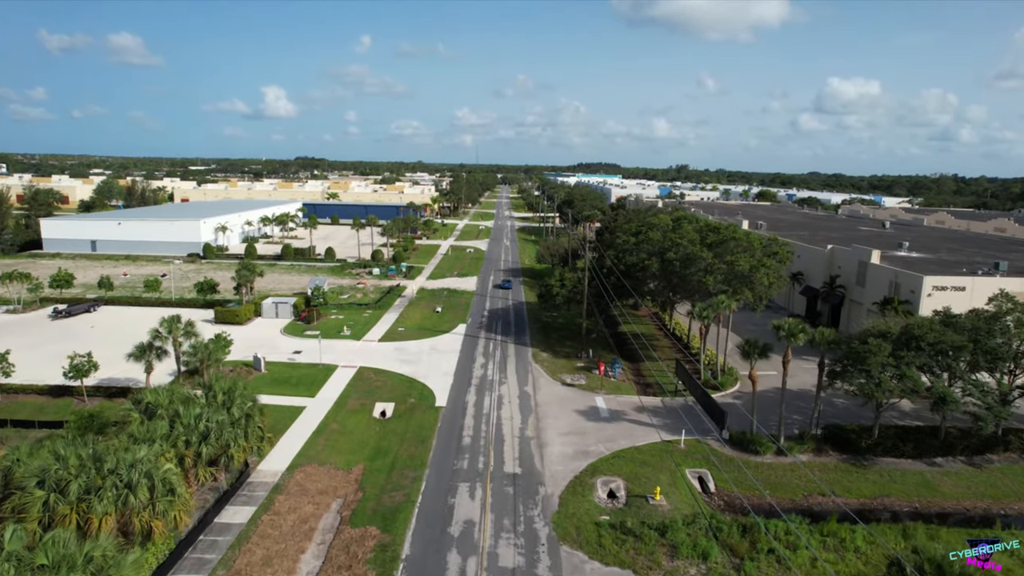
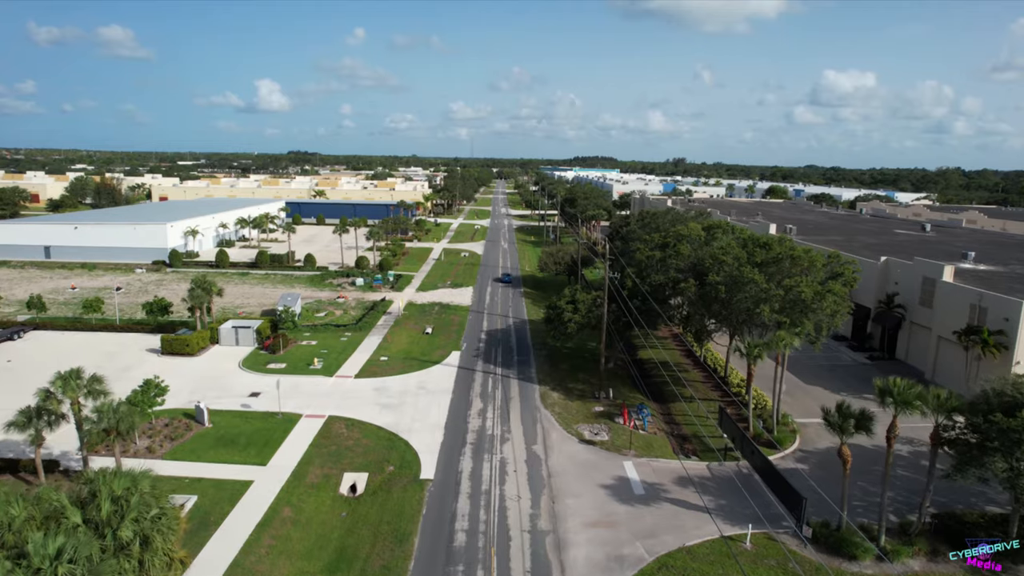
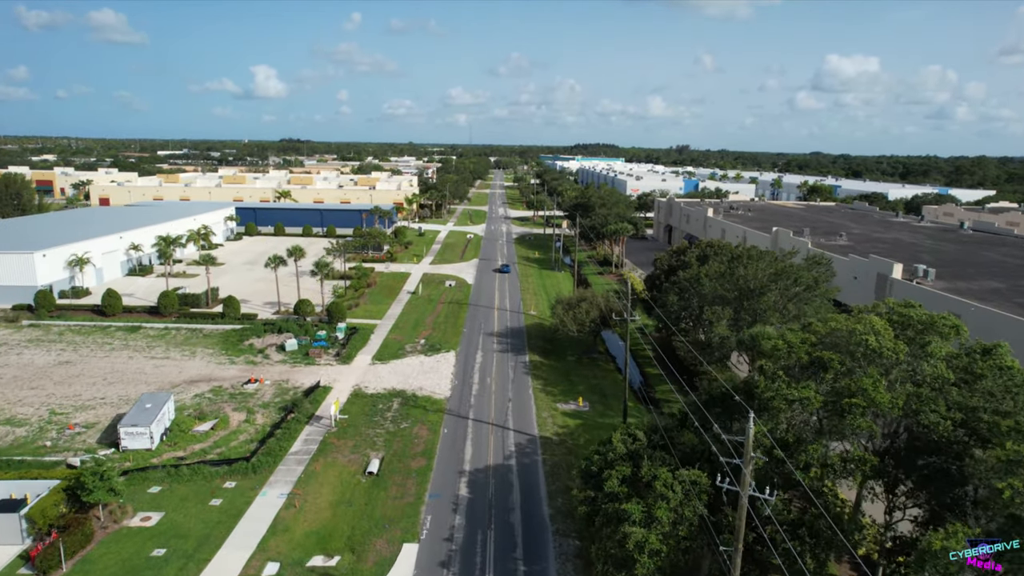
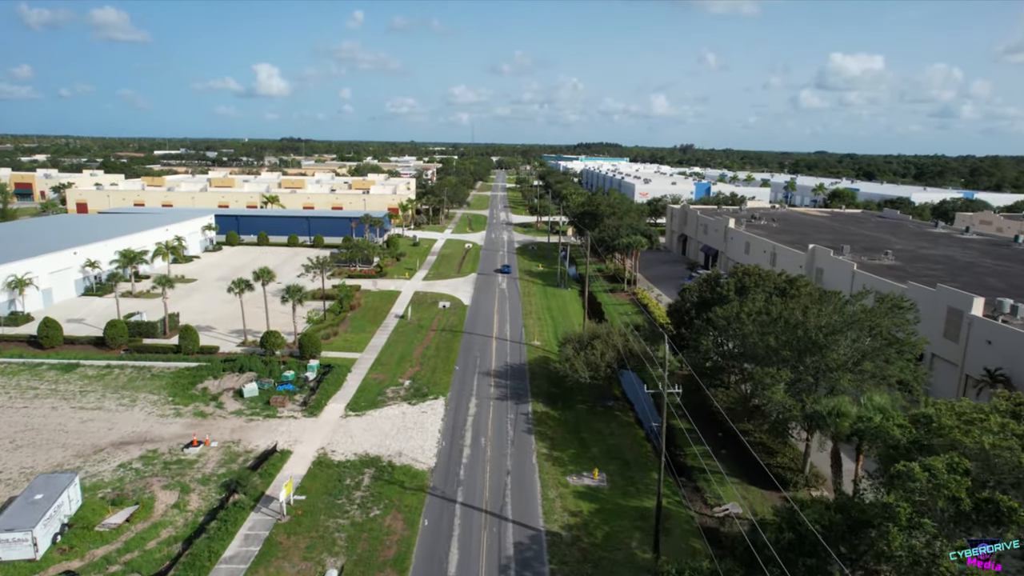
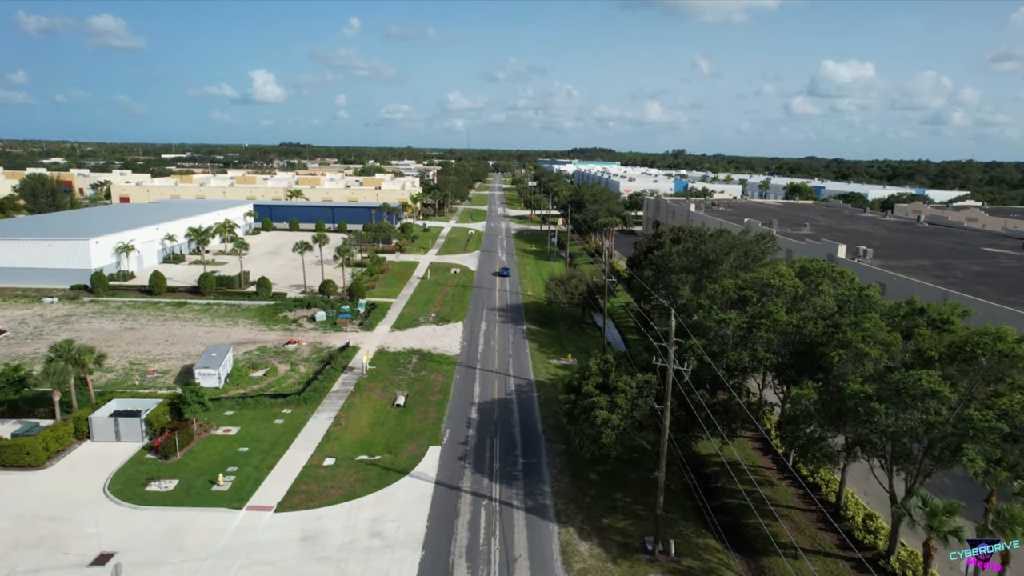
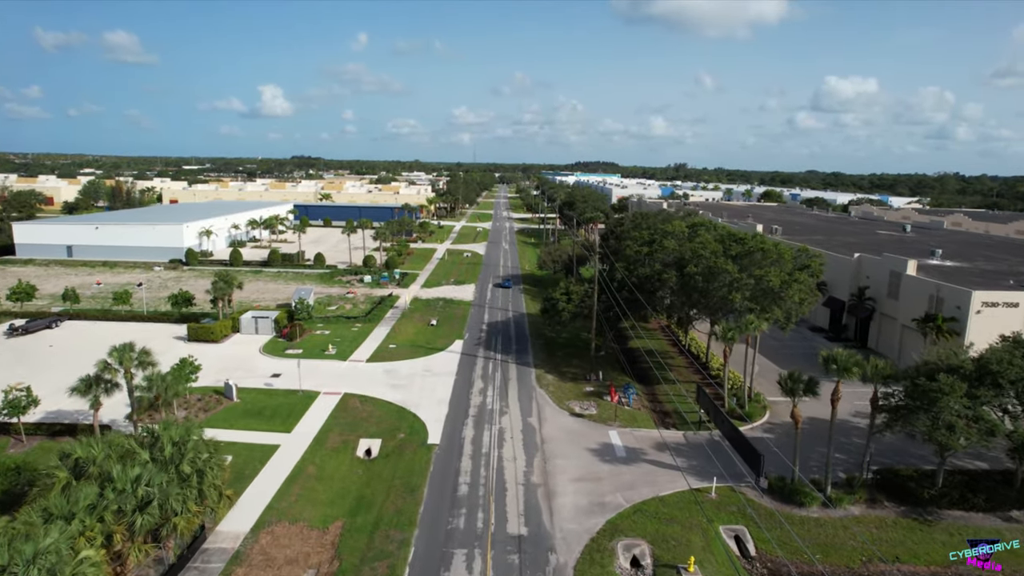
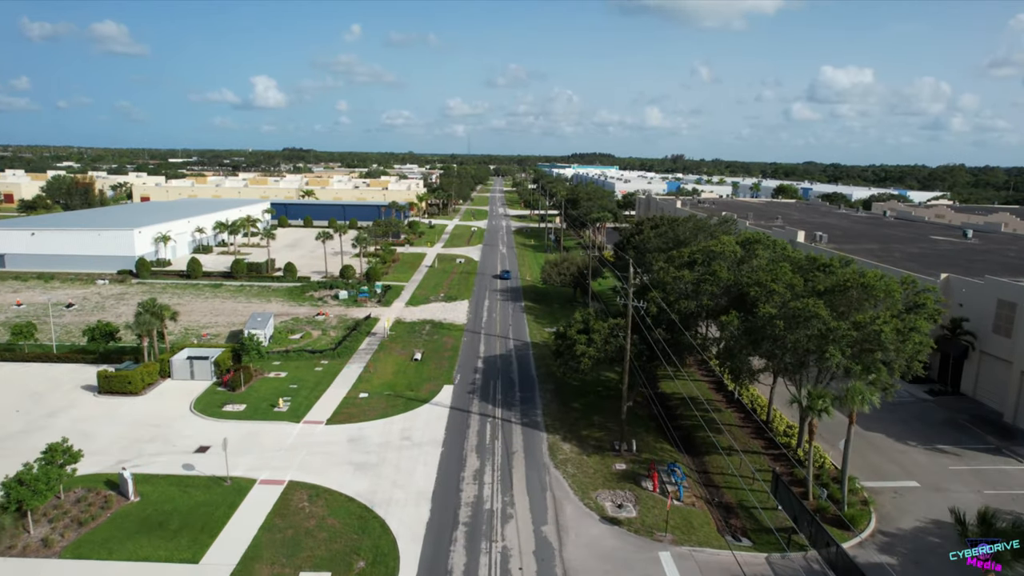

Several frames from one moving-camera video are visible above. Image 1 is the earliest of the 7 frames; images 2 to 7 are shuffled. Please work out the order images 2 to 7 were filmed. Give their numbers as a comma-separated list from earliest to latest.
6, 2, 7, 5, 3, 4
